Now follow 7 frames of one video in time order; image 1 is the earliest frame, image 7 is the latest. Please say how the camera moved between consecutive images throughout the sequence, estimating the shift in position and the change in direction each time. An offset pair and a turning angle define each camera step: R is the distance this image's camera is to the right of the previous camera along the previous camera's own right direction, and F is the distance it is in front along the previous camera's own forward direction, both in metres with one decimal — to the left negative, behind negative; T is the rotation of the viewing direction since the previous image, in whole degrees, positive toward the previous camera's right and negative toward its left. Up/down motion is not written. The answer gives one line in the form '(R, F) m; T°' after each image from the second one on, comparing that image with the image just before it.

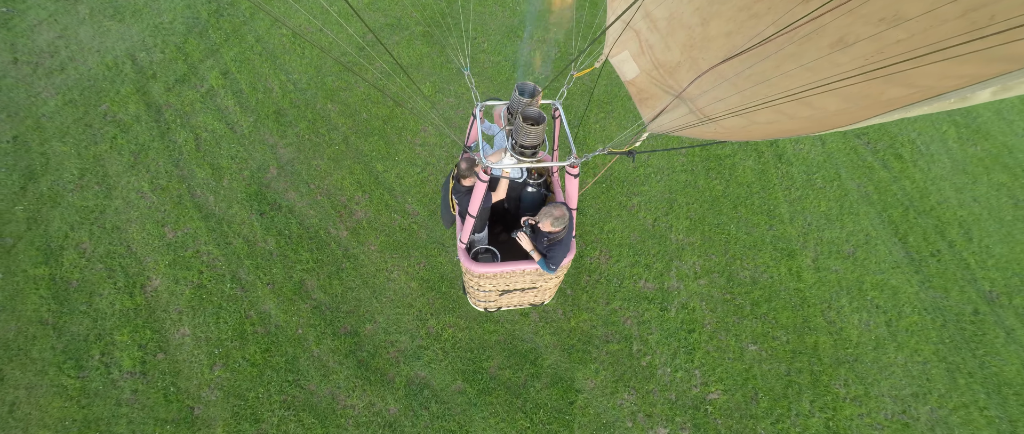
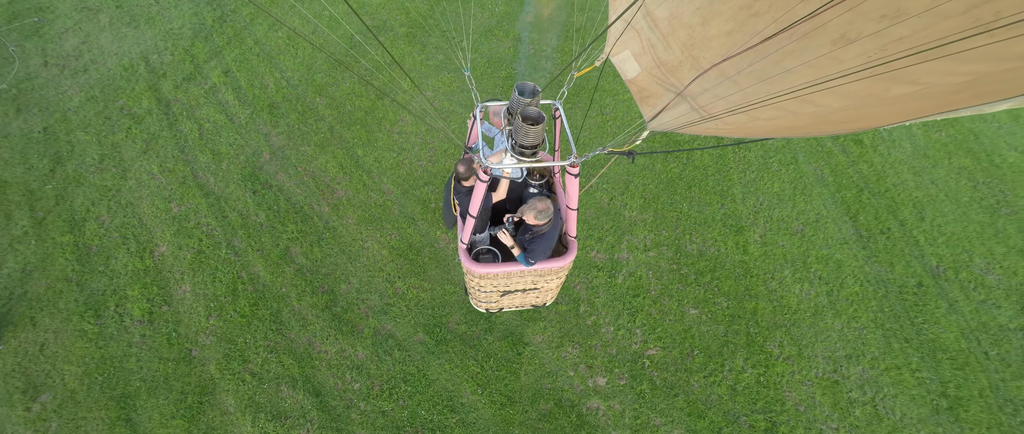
(+0.4, -0.3) m; -2°
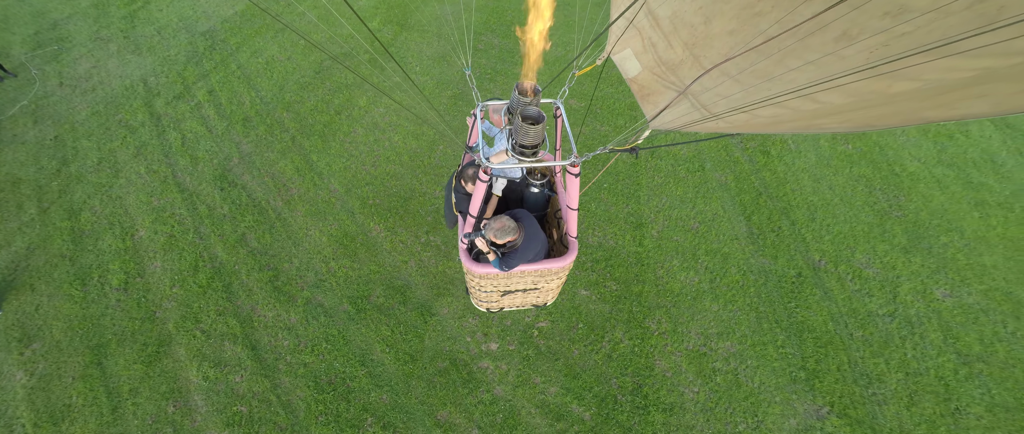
(+0.8, -0.5) m; -1°
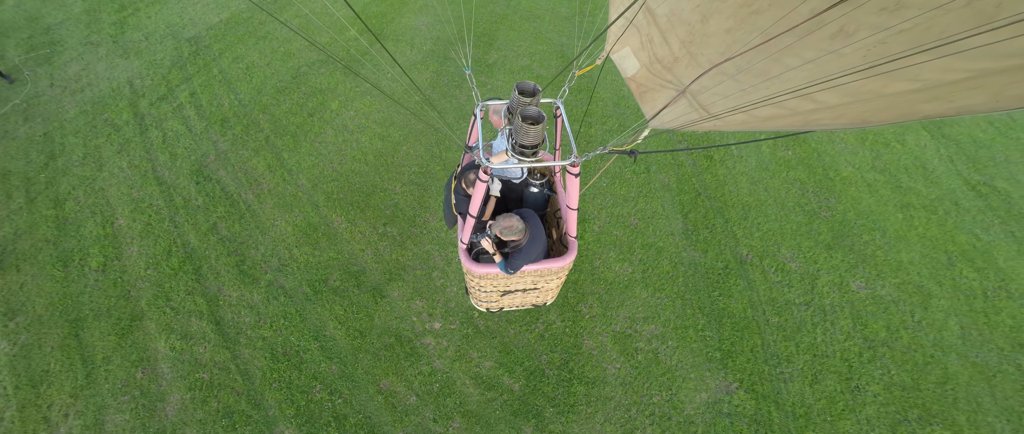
(+0.5, -0.4) m; +1°
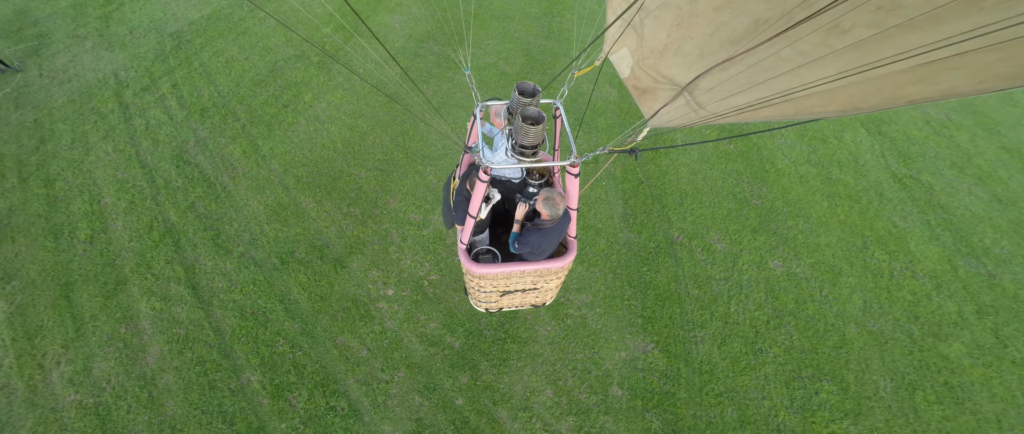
(+0.5, -0.5) m; +1°
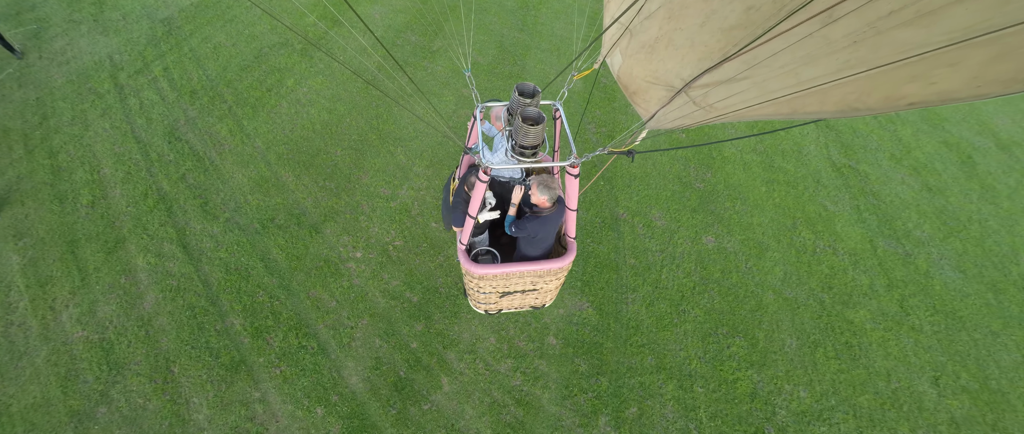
(+0.4, -0.6) m; +1°
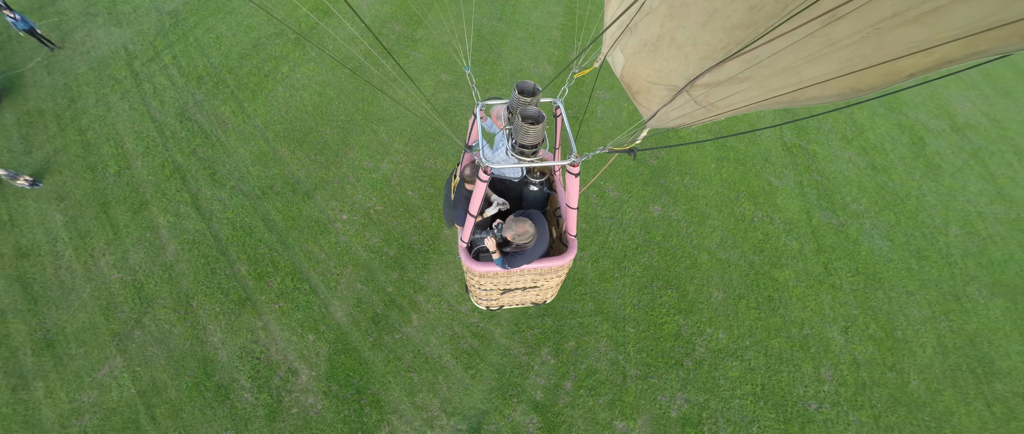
(+0.5, -0.8) m; 0°
